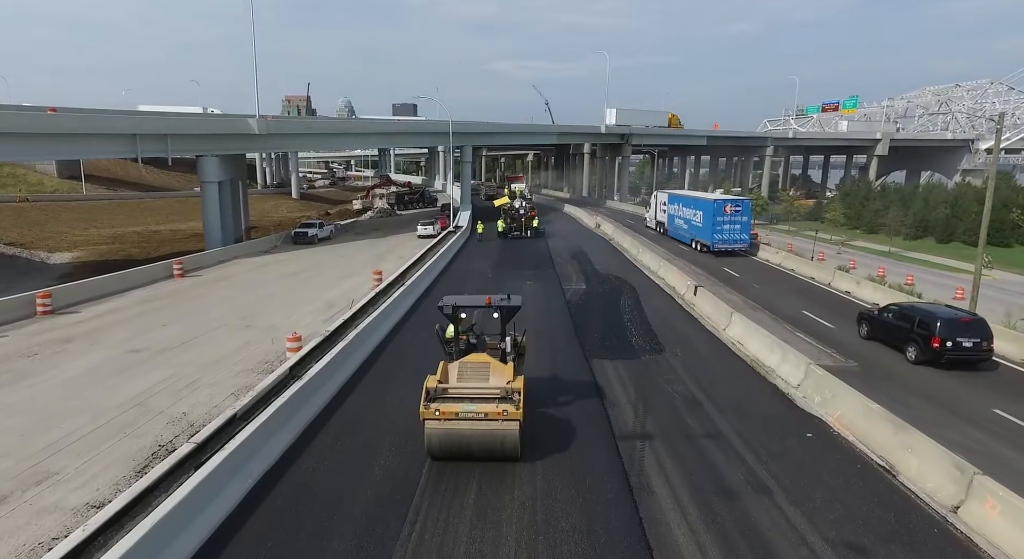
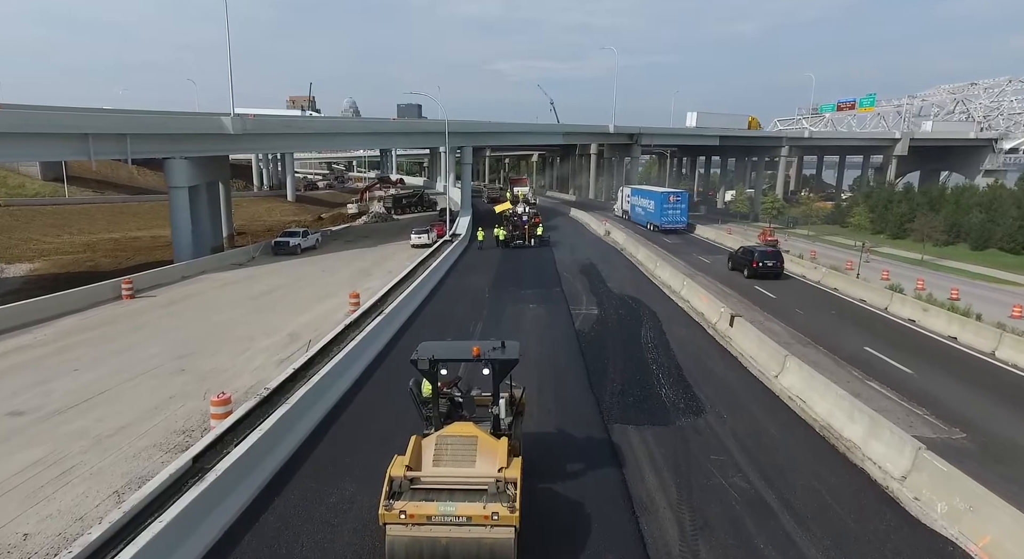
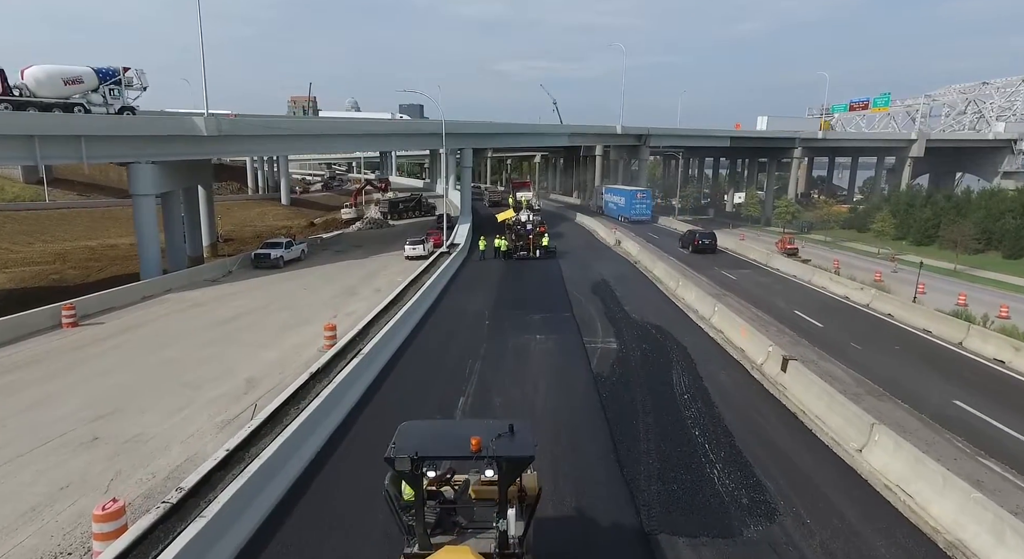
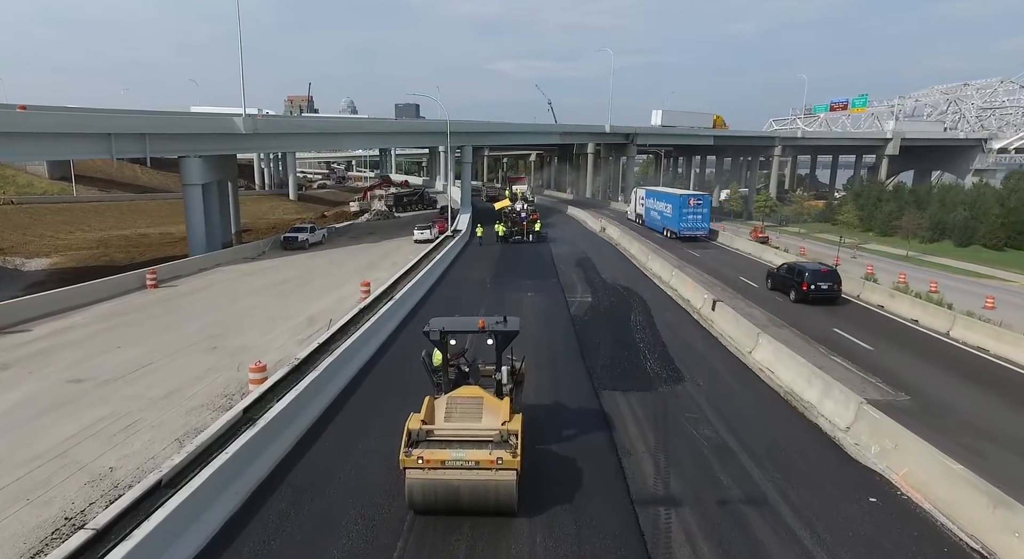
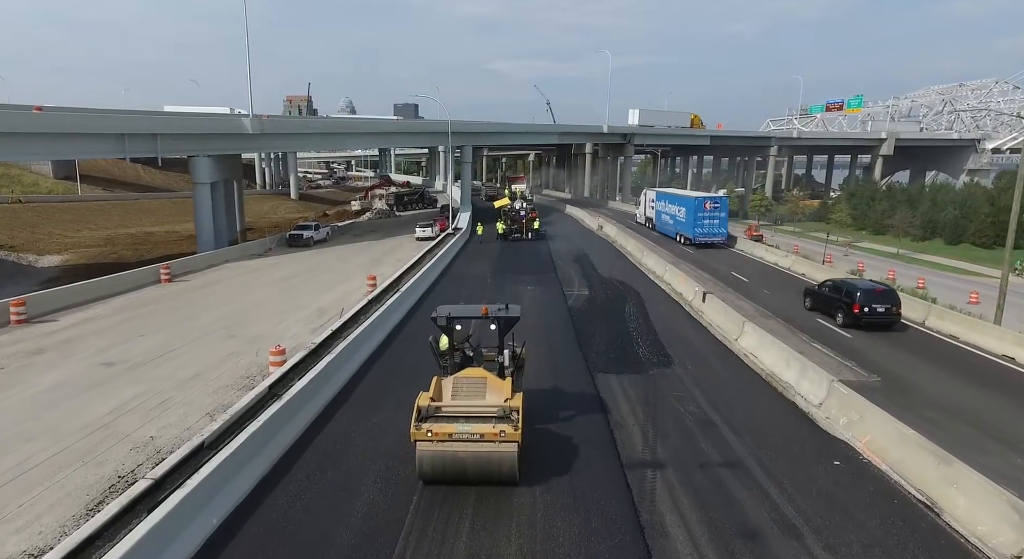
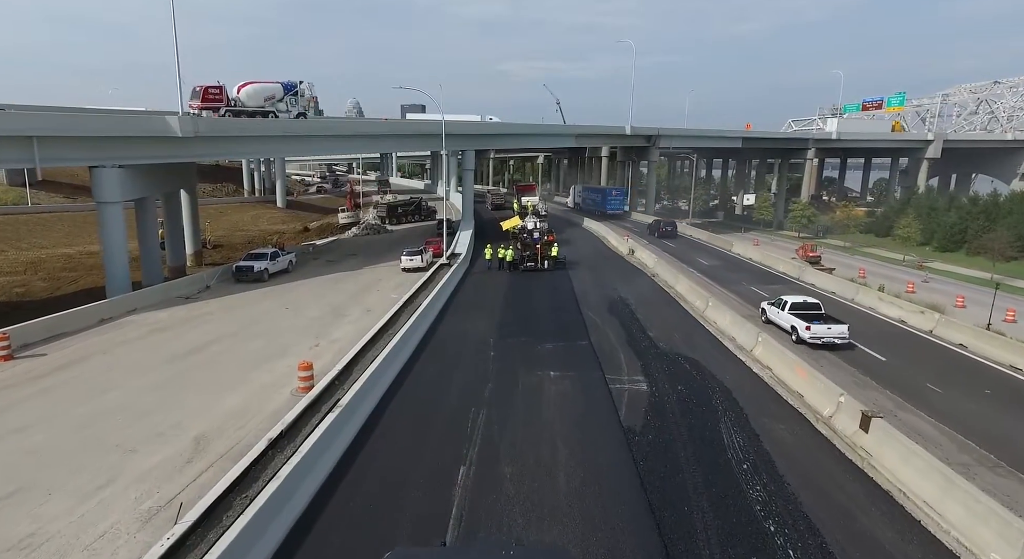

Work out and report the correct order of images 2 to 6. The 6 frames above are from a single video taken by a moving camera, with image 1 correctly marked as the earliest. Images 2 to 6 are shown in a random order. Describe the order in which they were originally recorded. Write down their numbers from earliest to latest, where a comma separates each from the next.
5, 4, 2, 3, 6
